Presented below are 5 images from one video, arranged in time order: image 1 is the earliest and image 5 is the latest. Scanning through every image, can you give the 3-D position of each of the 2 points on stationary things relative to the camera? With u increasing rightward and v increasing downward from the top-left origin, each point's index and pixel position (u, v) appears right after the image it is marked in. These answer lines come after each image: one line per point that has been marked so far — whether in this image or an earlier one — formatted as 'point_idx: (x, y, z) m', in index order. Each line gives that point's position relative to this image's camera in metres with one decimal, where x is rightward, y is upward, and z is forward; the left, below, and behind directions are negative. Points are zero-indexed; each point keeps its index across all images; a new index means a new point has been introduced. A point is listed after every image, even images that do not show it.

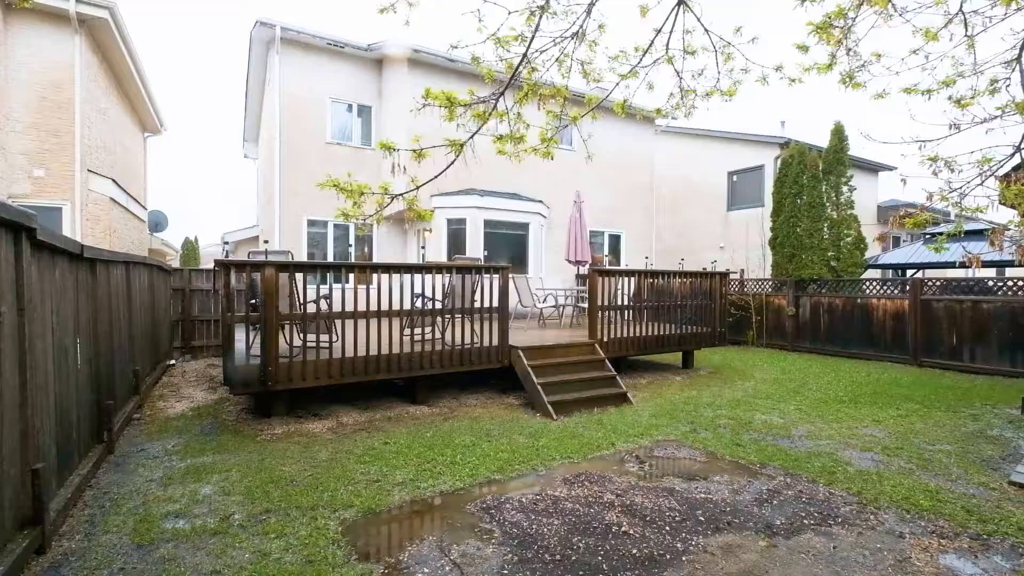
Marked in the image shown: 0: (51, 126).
0: (-6.1, +2.2, +7.0) m
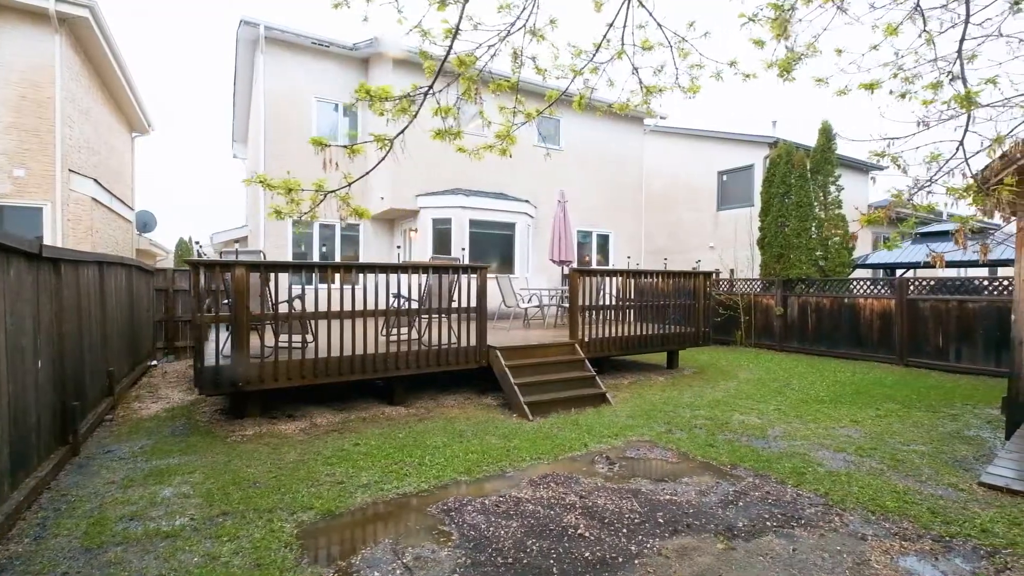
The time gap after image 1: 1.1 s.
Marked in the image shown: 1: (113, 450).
0: (-6.3, +2.1, +7.0) m
1: (-3.3, -1.4, +4.4) m
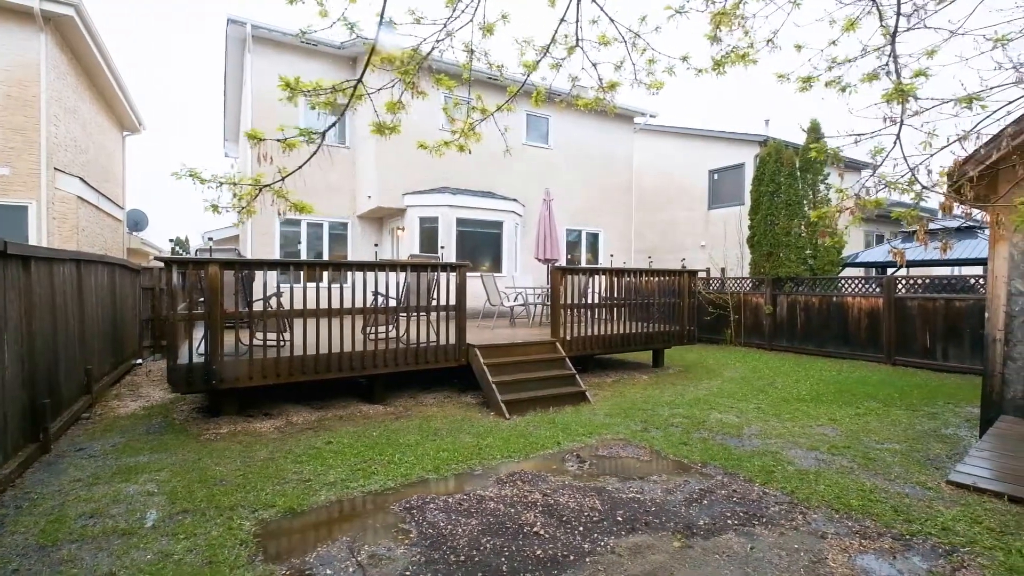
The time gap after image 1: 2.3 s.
0: (-6.6, +2.2, +7.1) m
1: (-3.5, -1.3, +4.4) m
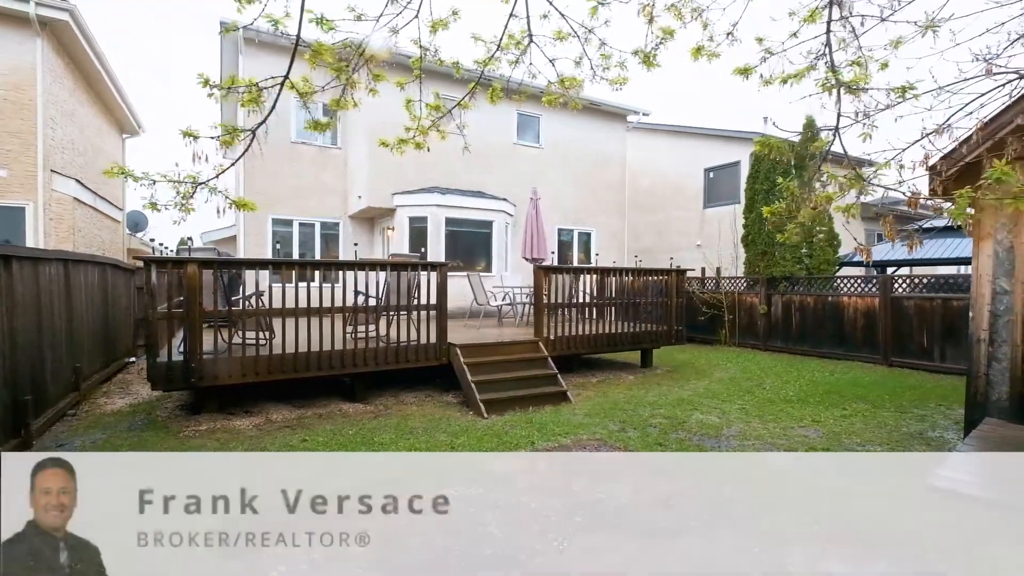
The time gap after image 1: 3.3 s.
0: (-6.7, +2.2, +7.2) m
1: (-3.8, -1.3, +4.5) m
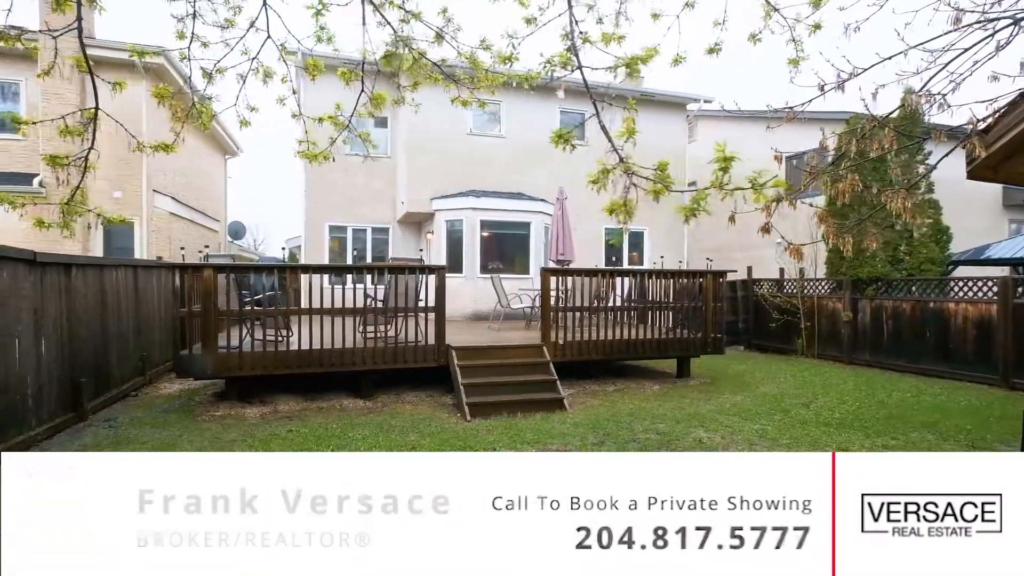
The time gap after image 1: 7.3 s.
0: (-6.2, +2.2, +8.7) m
1: (-4.0, -1.3, +5.3) m
